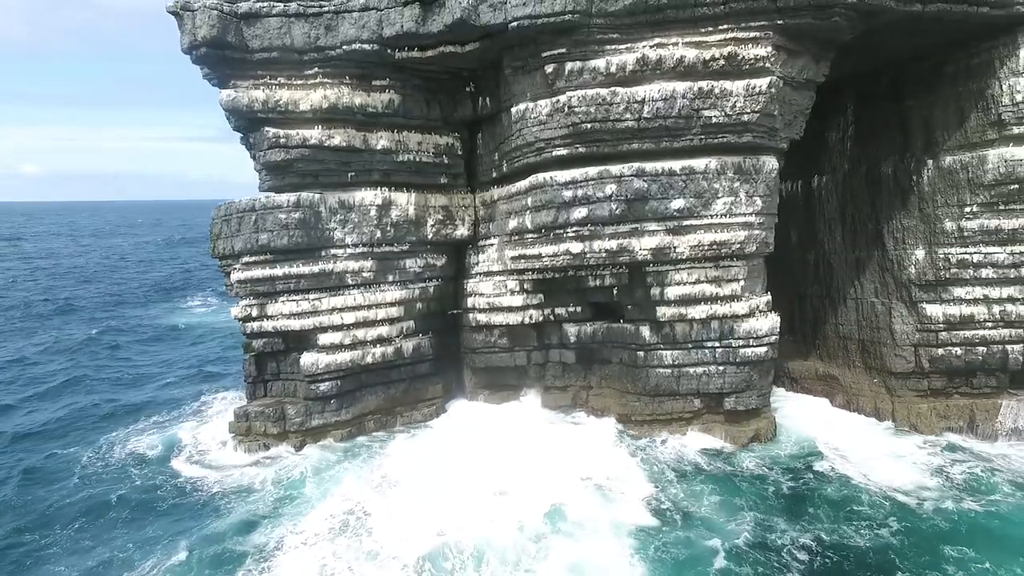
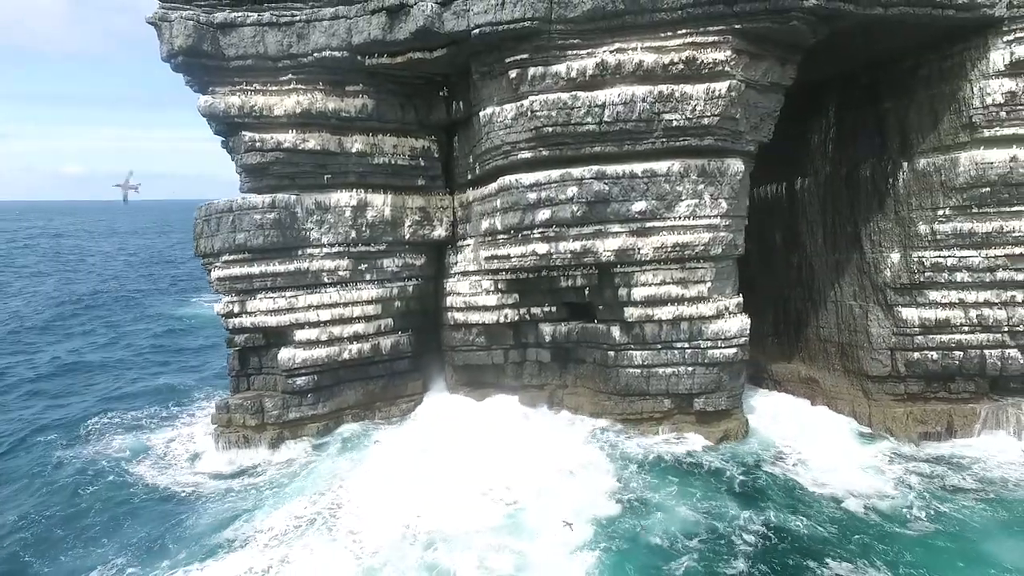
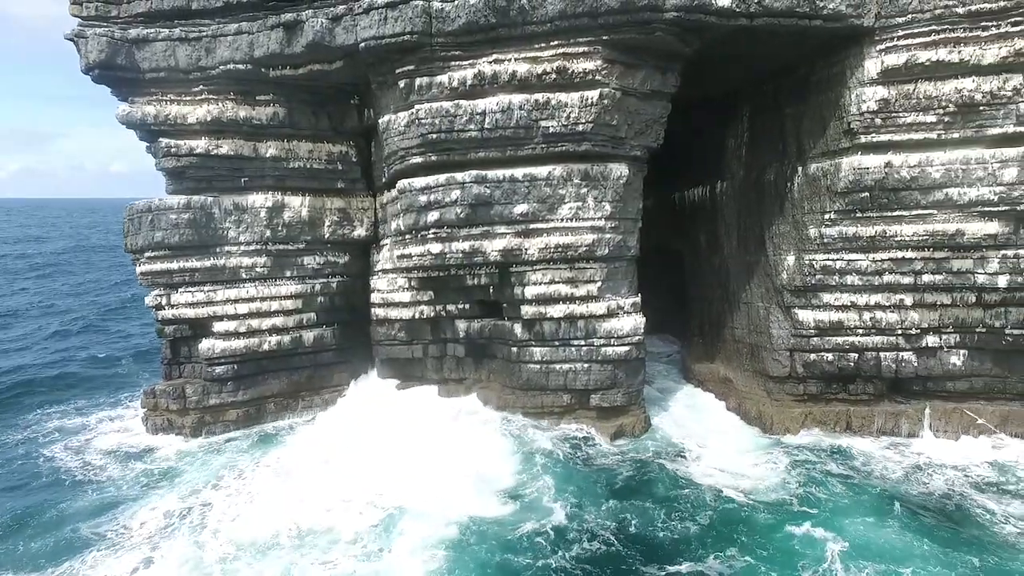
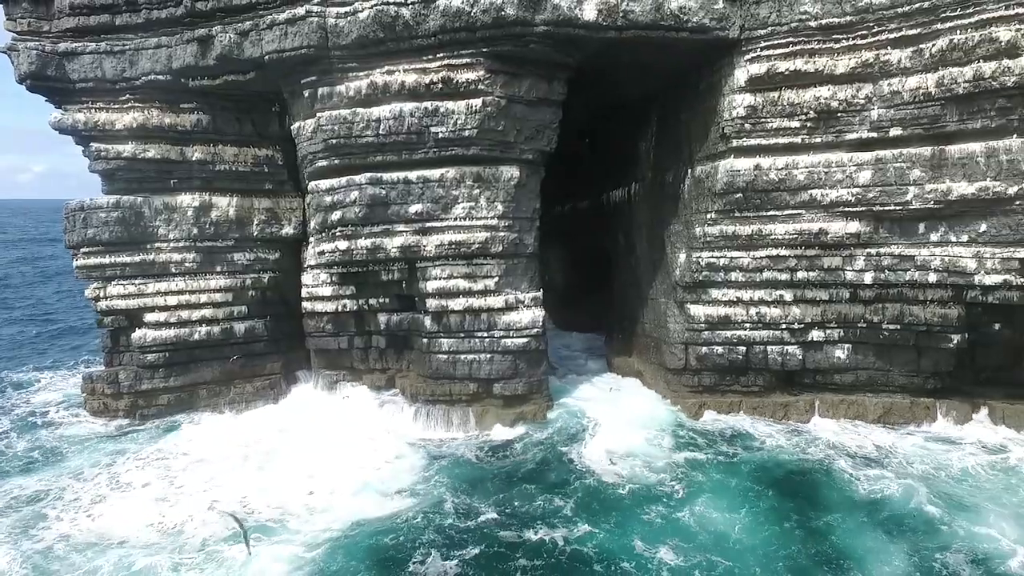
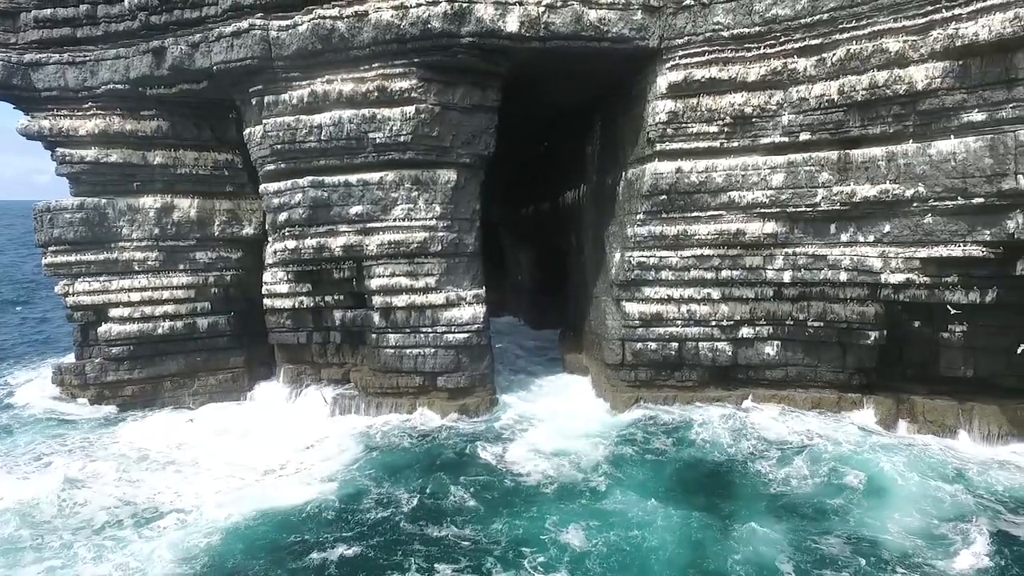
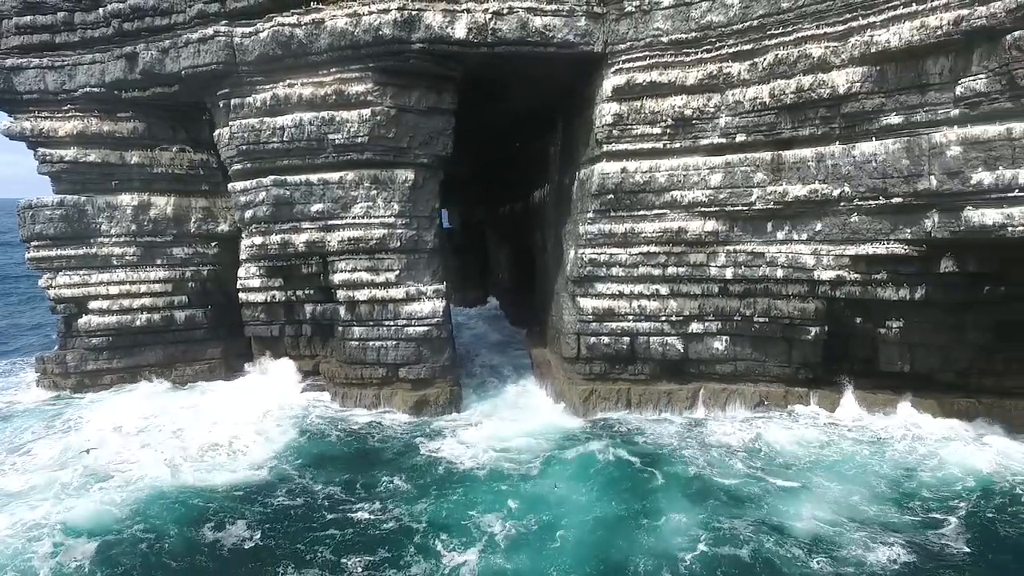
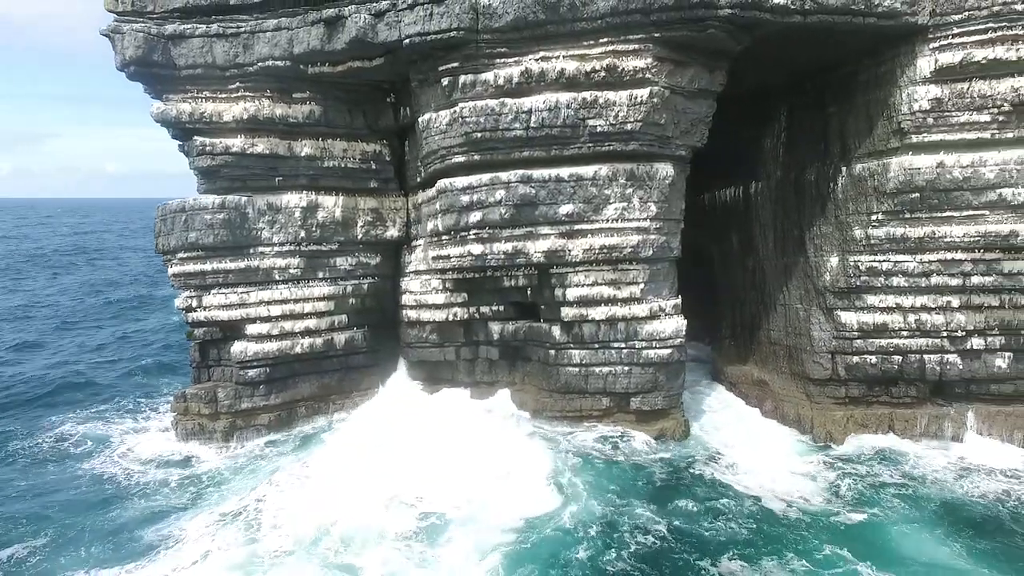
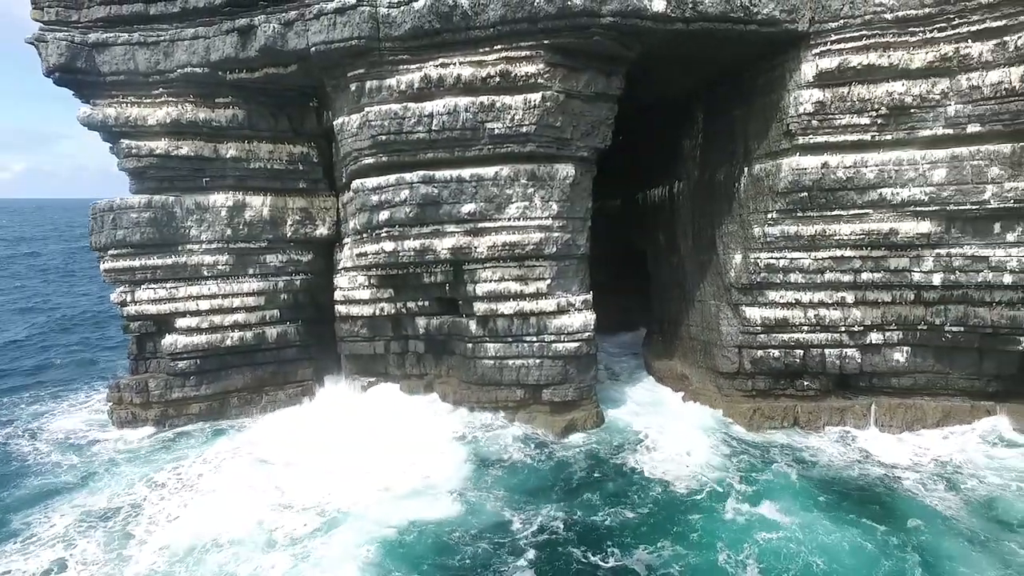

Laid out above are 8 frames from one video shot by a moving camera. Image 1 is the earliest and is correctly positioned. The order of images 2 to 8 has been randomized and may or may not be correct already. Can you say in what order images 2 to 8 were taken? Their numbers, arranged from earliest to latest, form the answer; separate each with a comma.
2, 7, 3, 8, 4, 5, 6
